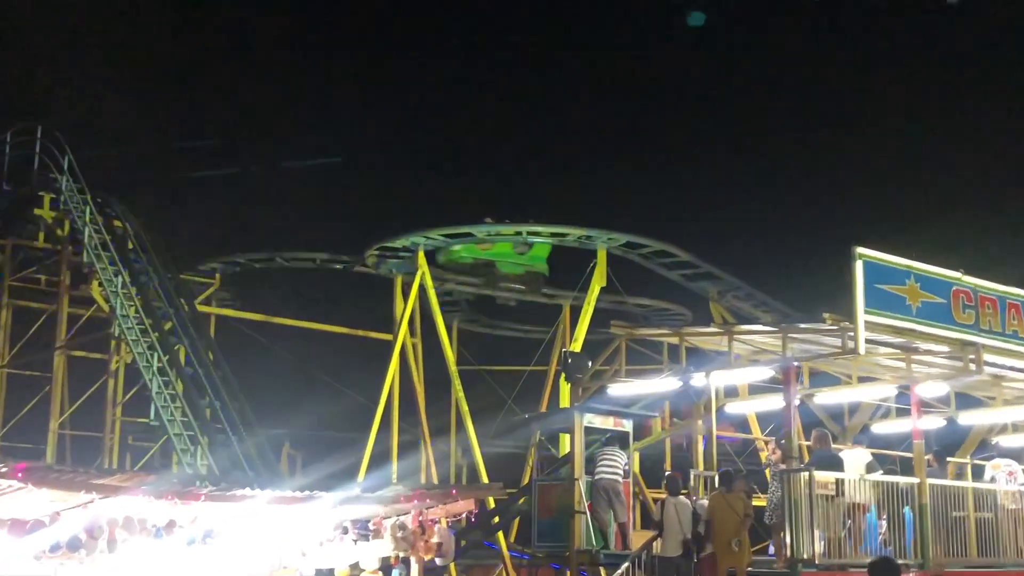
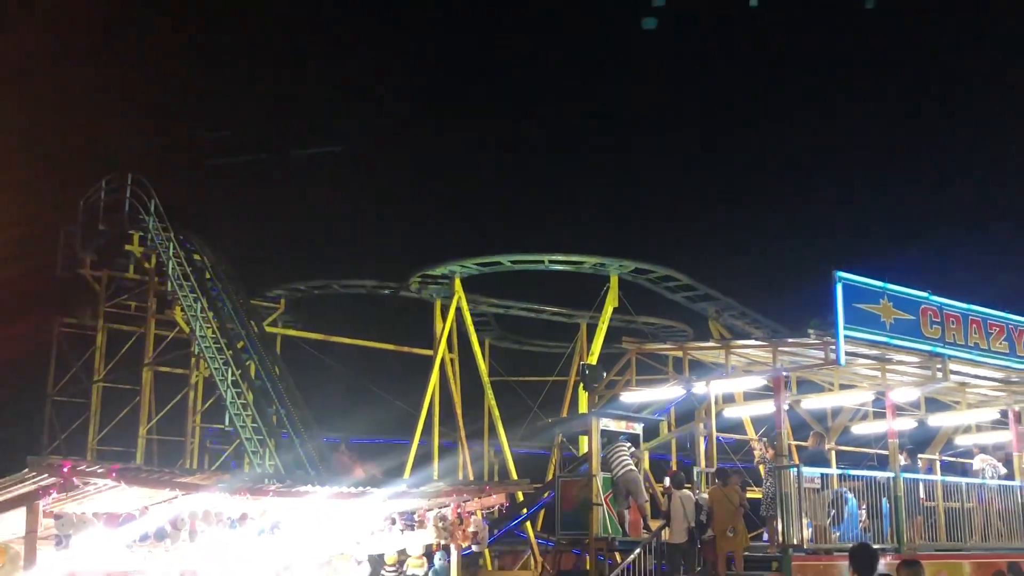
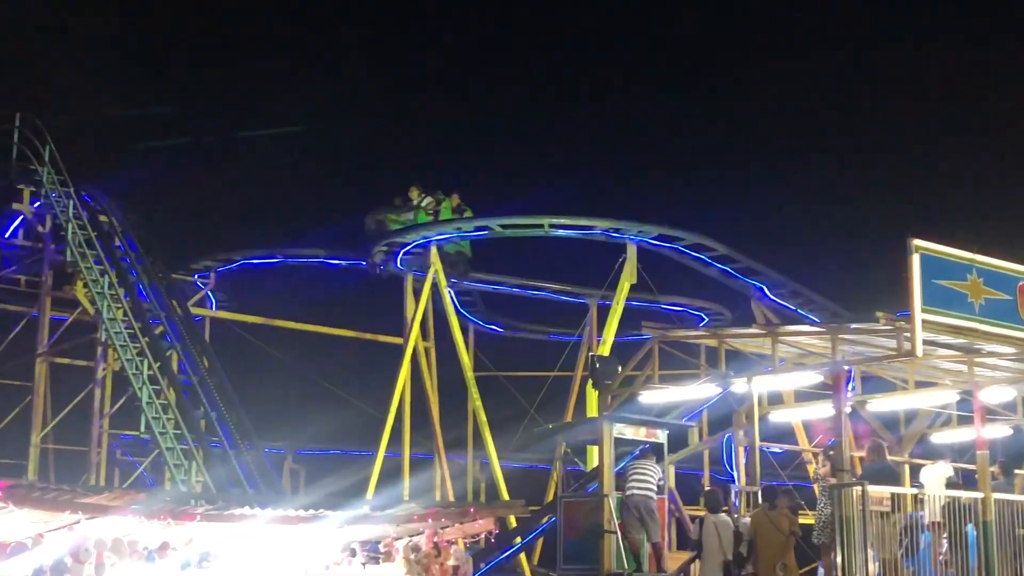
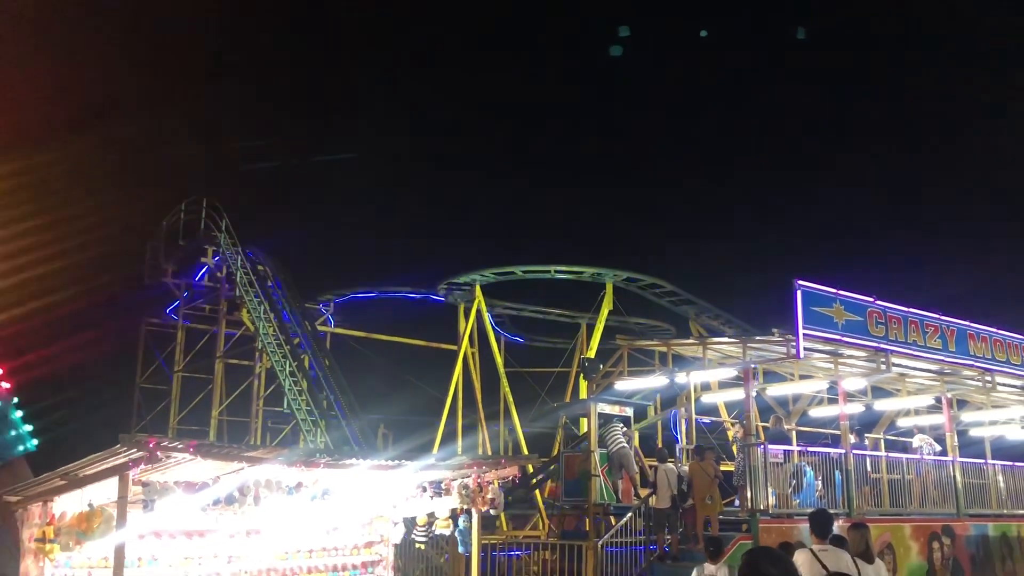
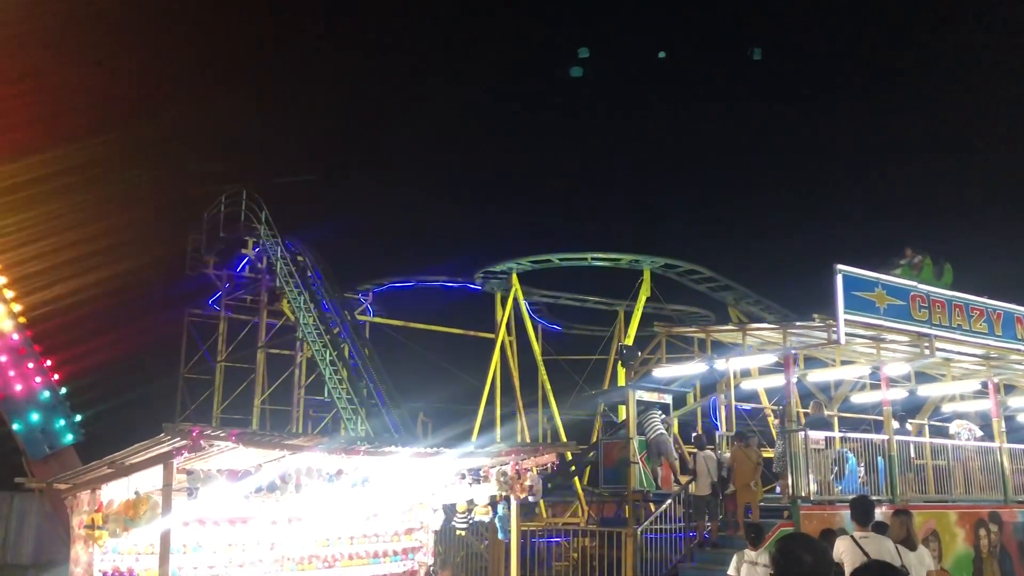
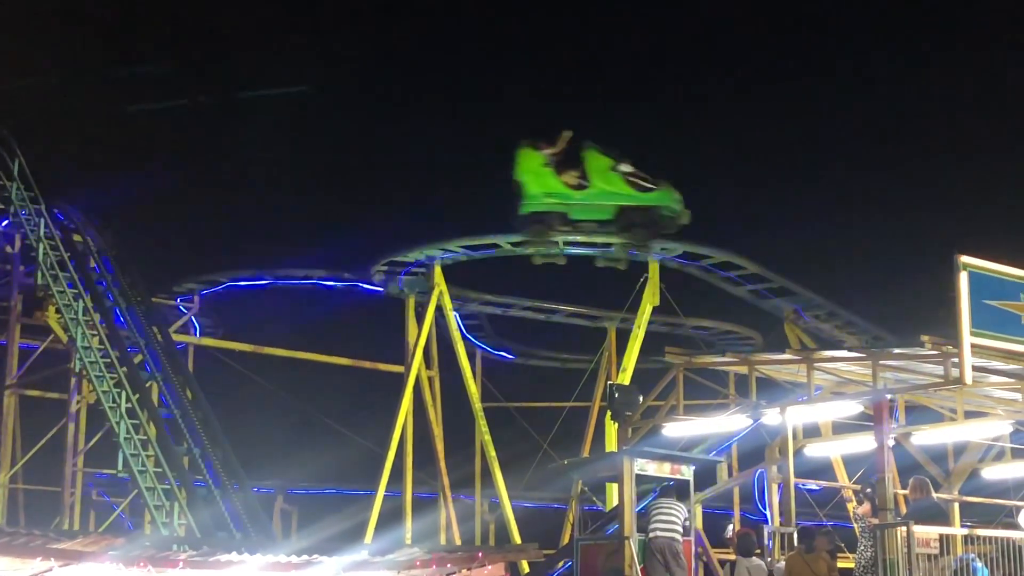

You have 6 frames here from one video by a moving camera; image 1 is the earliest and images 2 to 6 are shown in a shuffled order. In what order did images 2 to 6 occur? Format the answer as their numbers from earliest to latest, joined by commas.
3, 6, 2, 4, 5
